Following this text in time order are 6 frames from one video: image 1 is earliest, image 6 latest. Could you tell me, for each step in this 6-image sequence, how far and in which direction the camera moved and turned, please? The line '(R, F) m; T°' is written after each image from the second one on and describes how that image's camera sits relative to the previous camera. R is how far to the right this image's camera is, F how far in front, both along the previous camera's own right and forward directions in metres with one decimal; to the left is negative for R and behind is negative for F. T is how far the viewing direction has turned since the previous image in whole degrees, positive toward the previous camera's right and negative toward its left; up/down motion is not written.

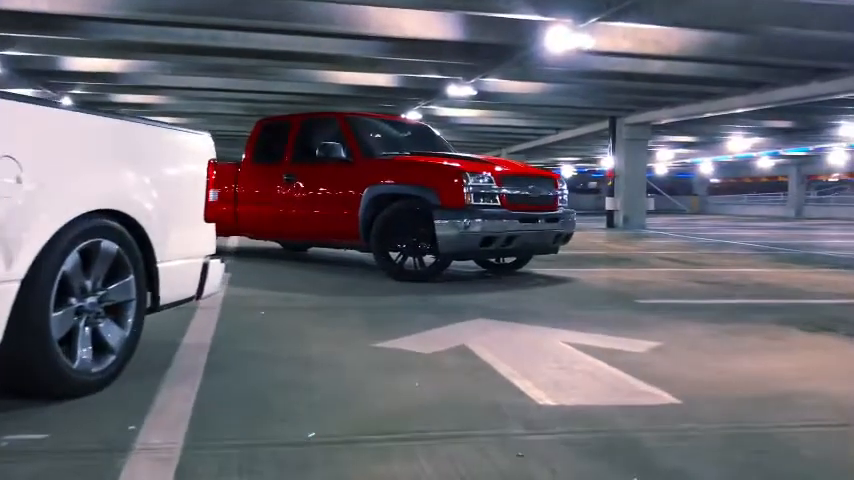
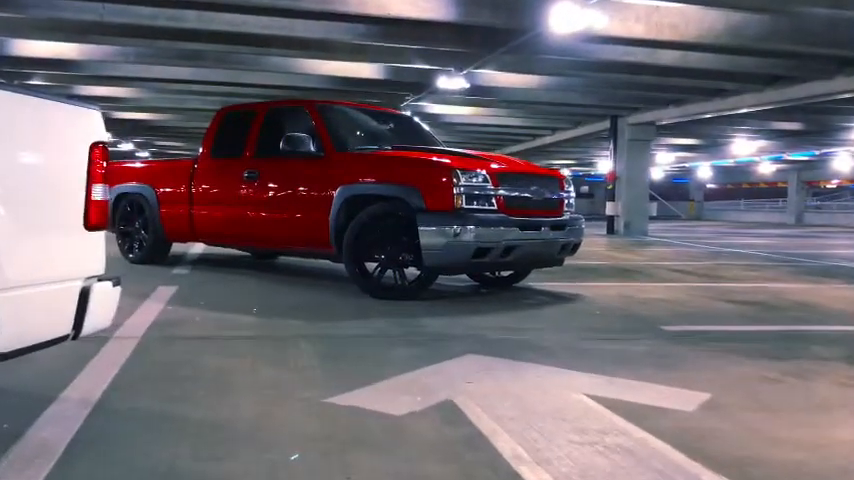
(+0.1, +1.4) m; +1°
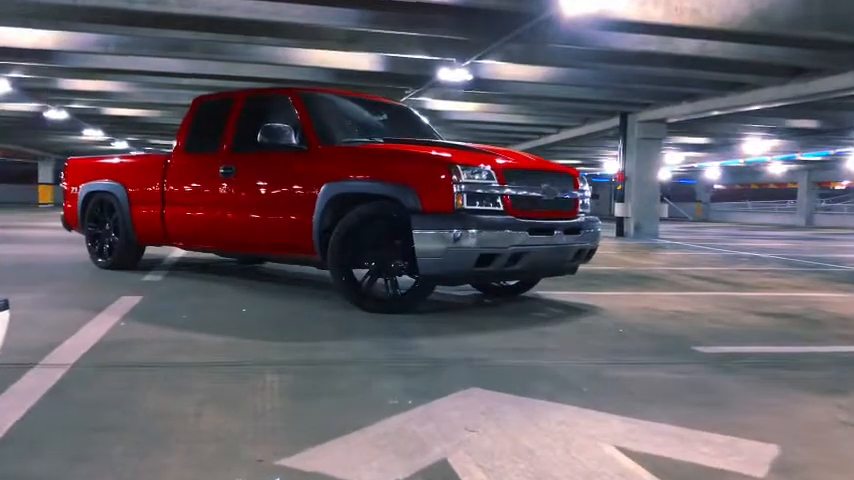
(+0.1, +0.9) m; 0°
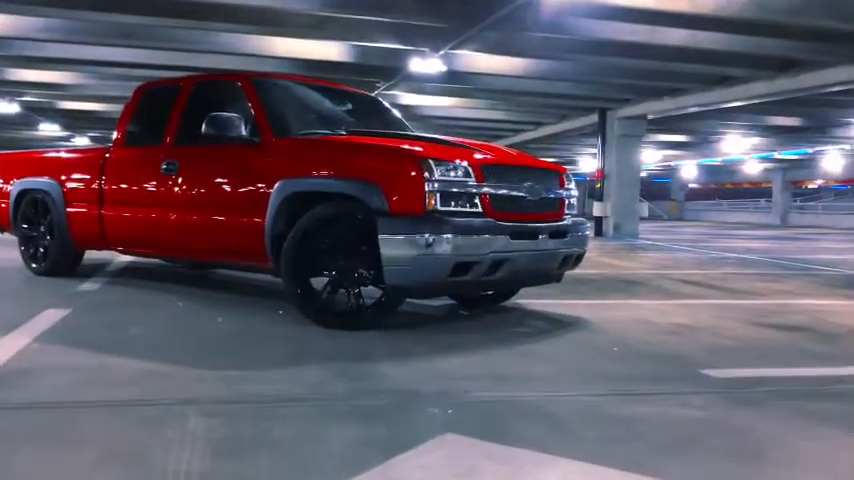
(0.0, +0.8) m; +2°
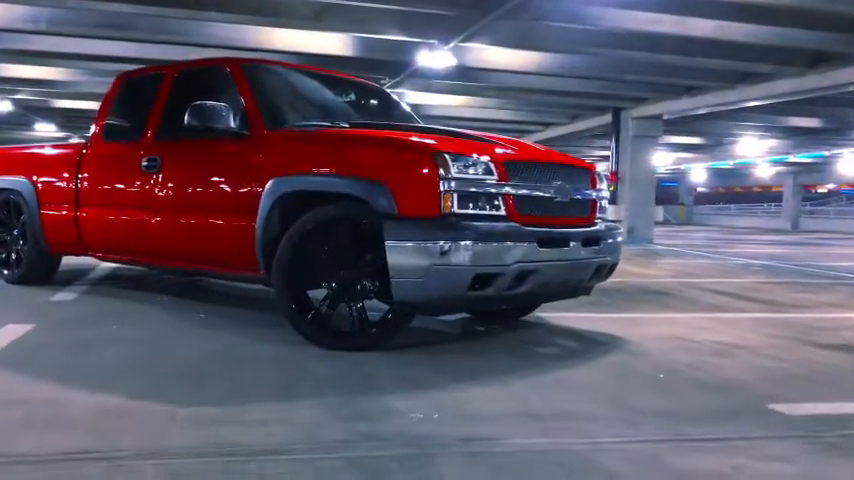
(-0.1, +0.8) m; 0°
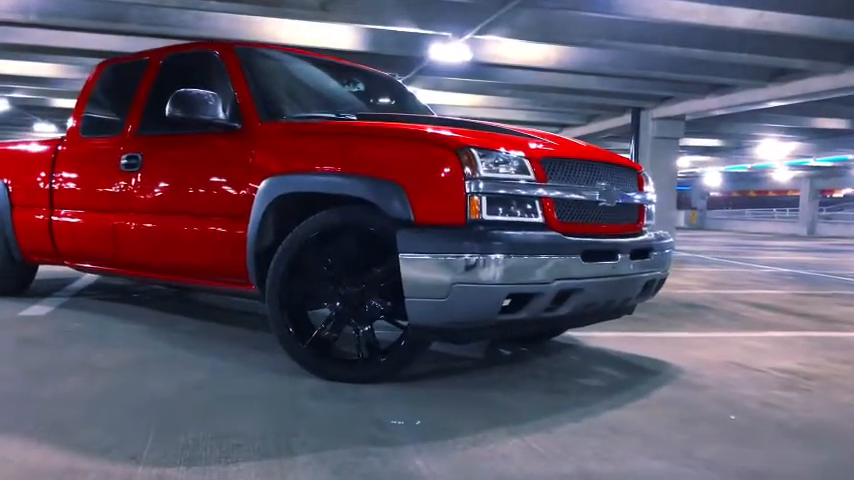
(-0.1, +0.8) m; -1°
